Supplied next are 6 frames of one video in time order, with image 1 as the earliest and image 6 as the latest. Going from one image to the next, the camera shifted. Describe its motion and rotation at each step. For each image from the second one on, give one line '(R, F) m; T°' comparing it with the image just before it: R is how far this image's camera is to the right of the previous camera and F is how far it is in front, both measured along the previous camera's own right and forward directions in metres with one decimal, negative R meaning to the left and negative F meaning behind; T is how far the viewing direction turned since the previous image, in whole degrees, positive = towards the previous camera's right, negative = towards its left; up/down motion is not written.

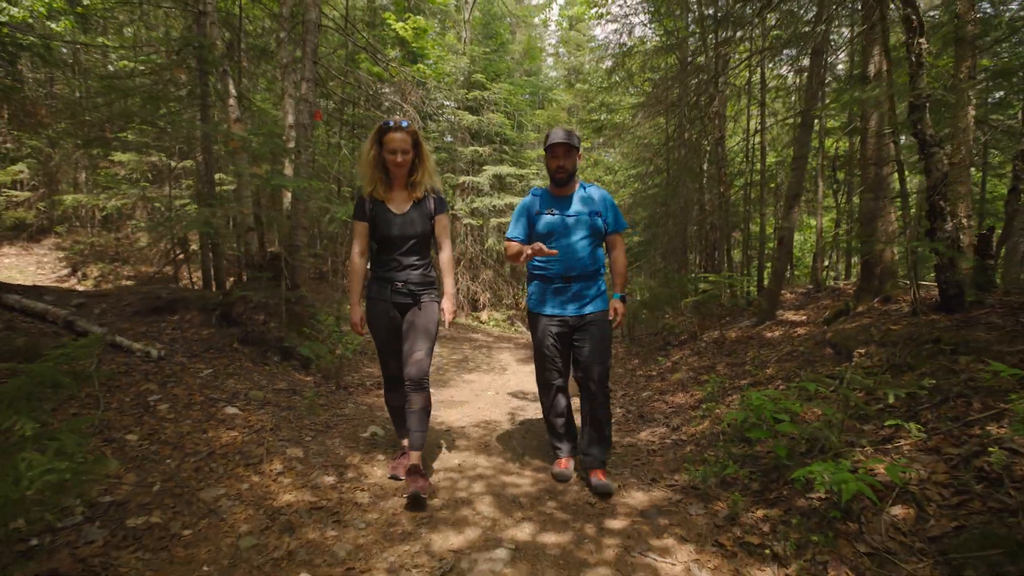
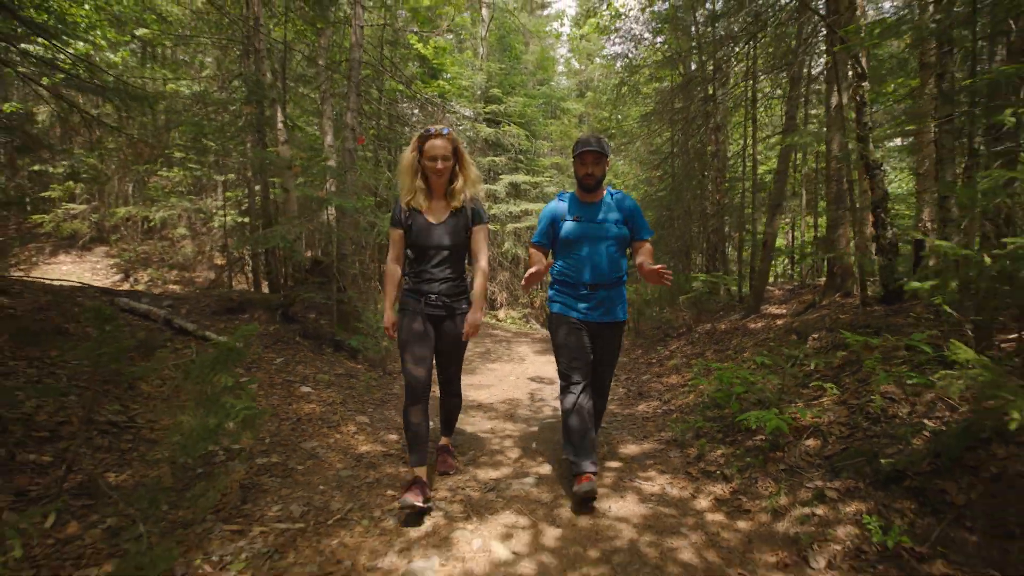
(-0.1, -0.9) m; -1°
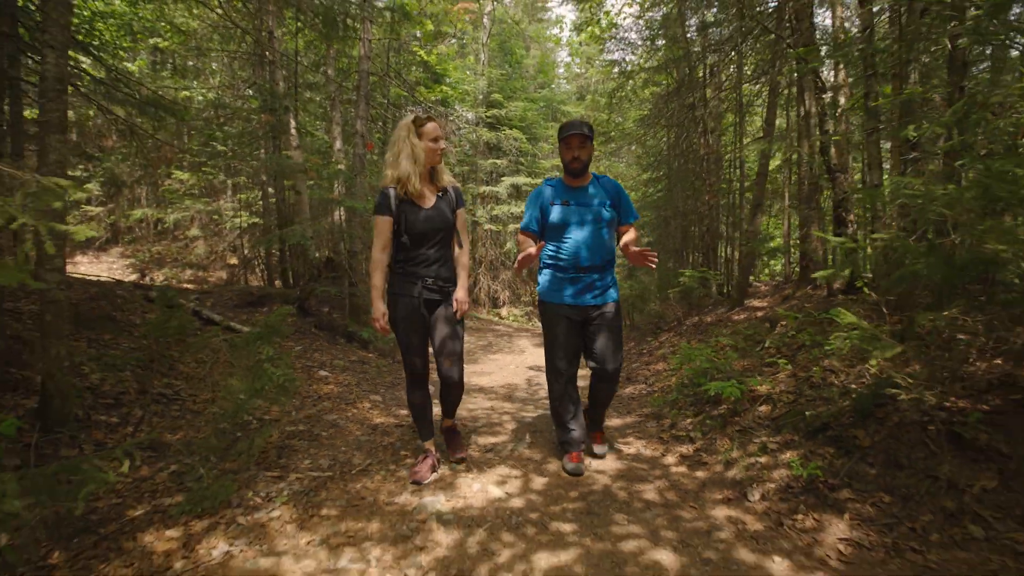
(+0.1, -0.5) m; 0°
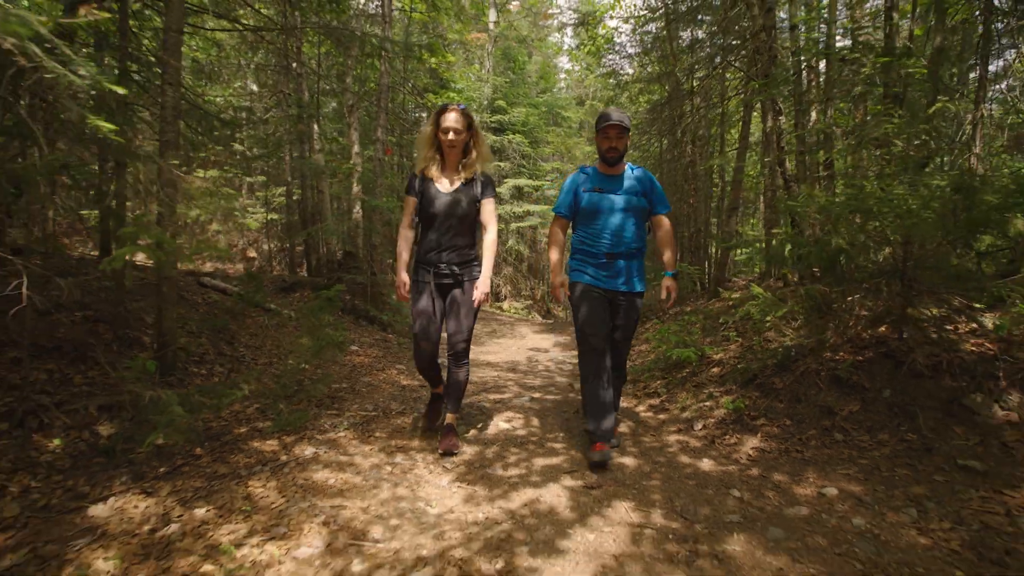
(0.0, -0.9) m; 0°
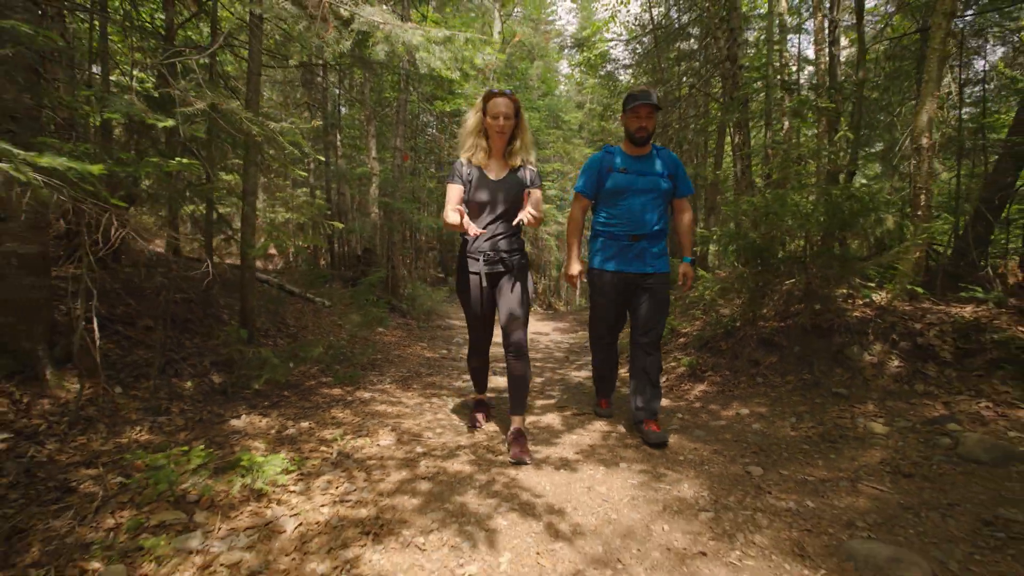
(0.0, -1.1) m; 0°
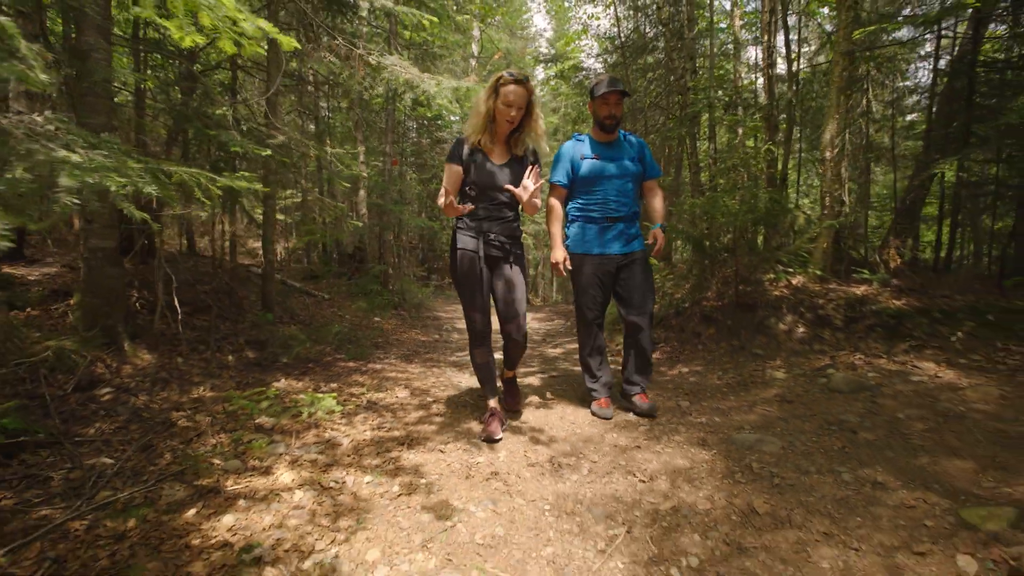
(-0.1, -0.9) m; +2°
